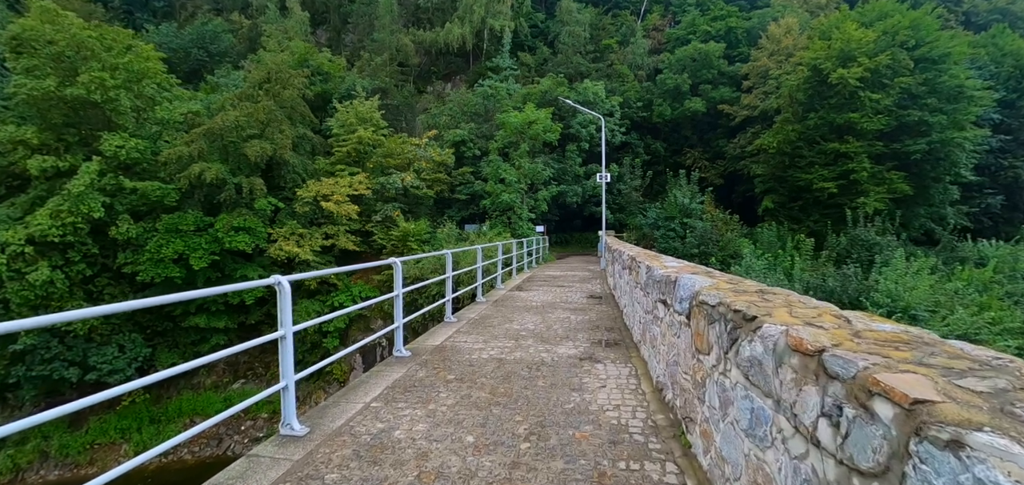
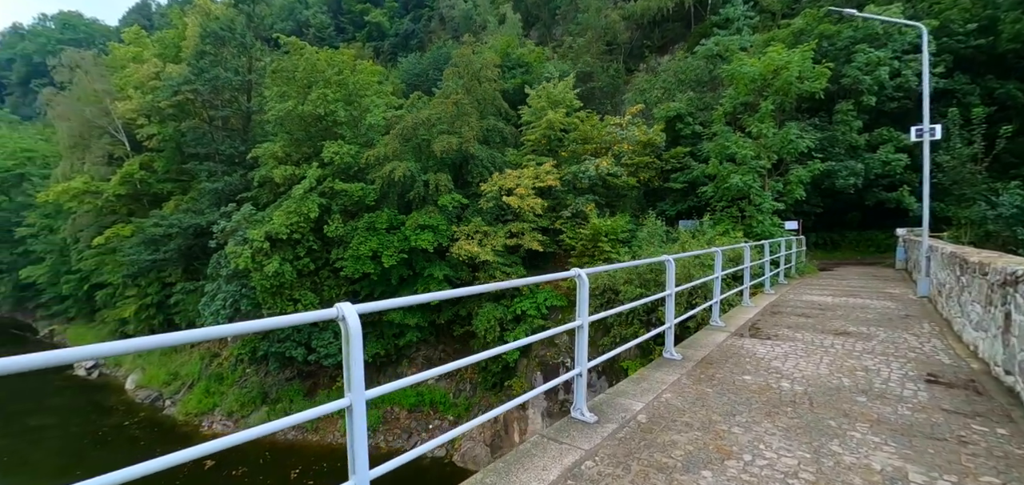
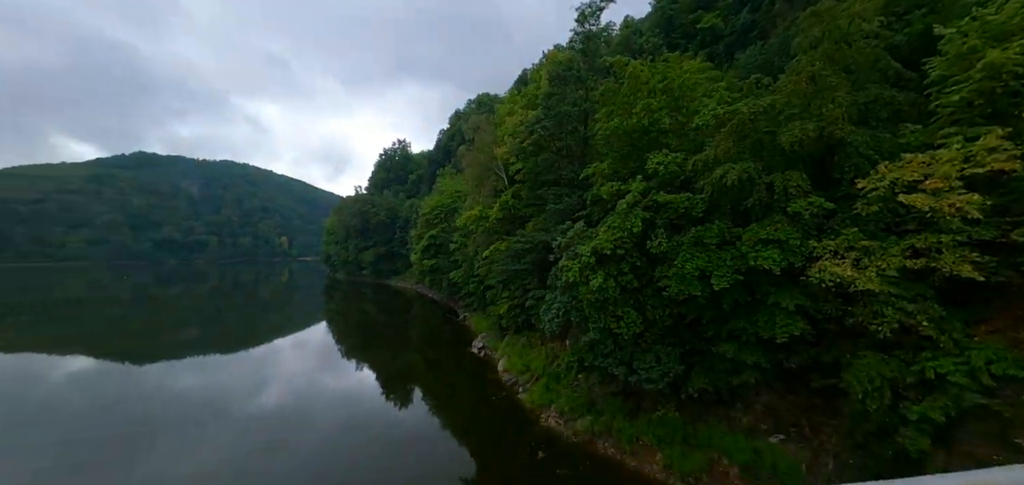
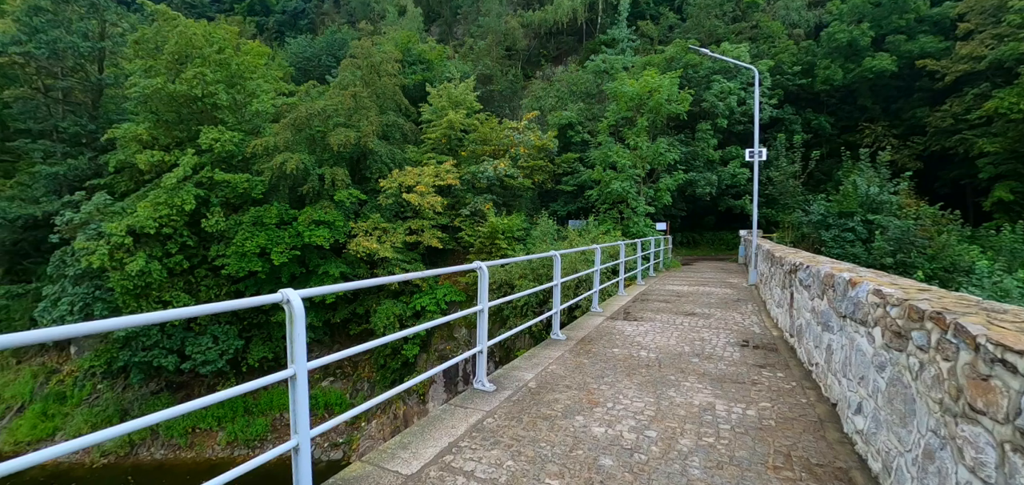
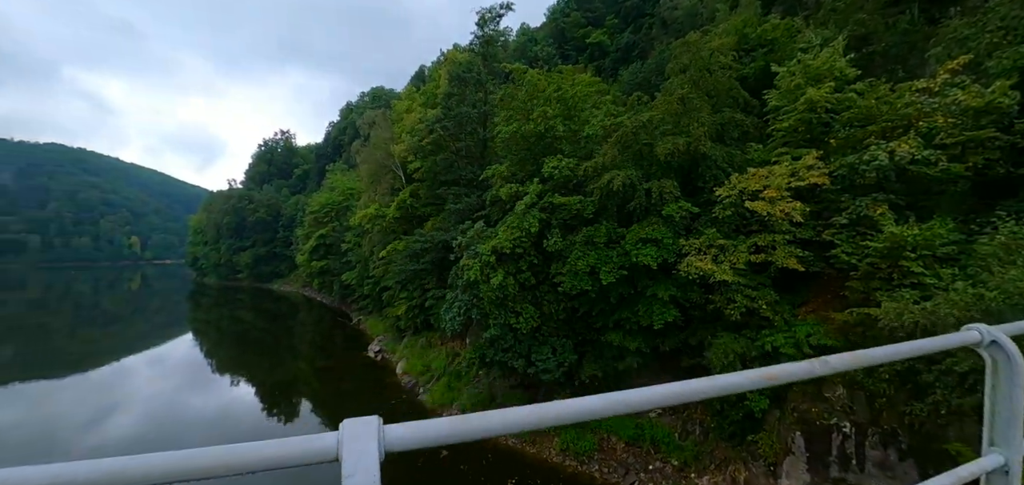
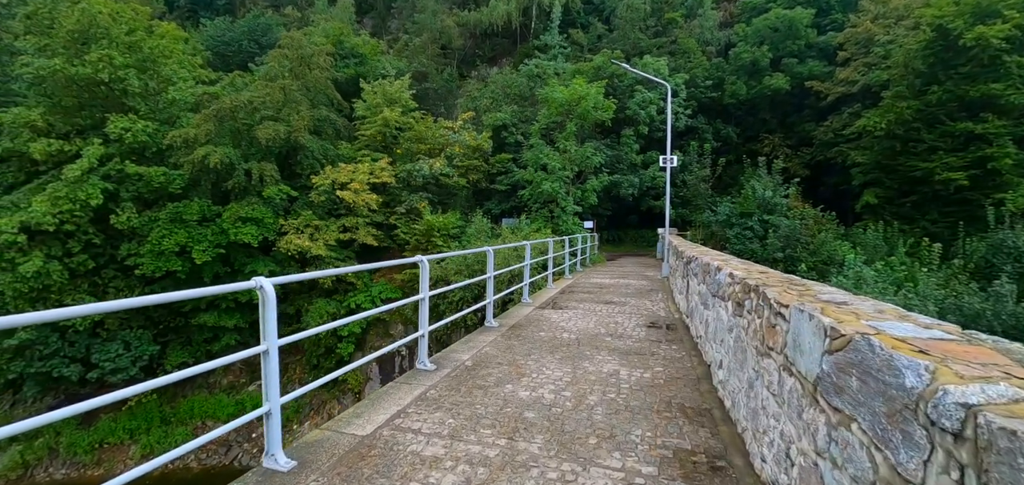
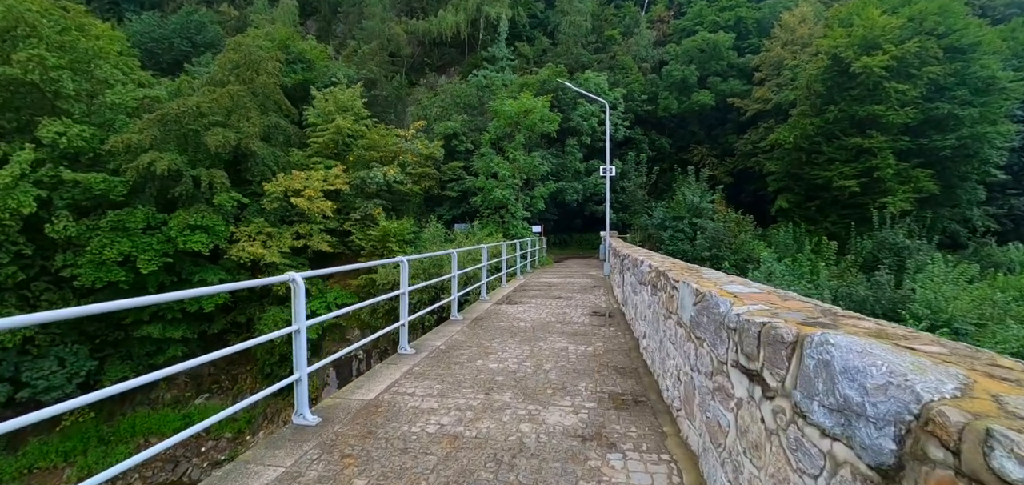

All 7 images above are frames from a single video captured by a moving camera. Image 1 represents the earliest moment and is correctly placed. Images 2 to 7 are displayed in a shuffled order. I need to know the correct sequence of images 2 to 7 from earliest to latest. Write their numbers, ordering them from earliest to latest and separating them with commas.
7, 6, 4, 2, 5, 3
